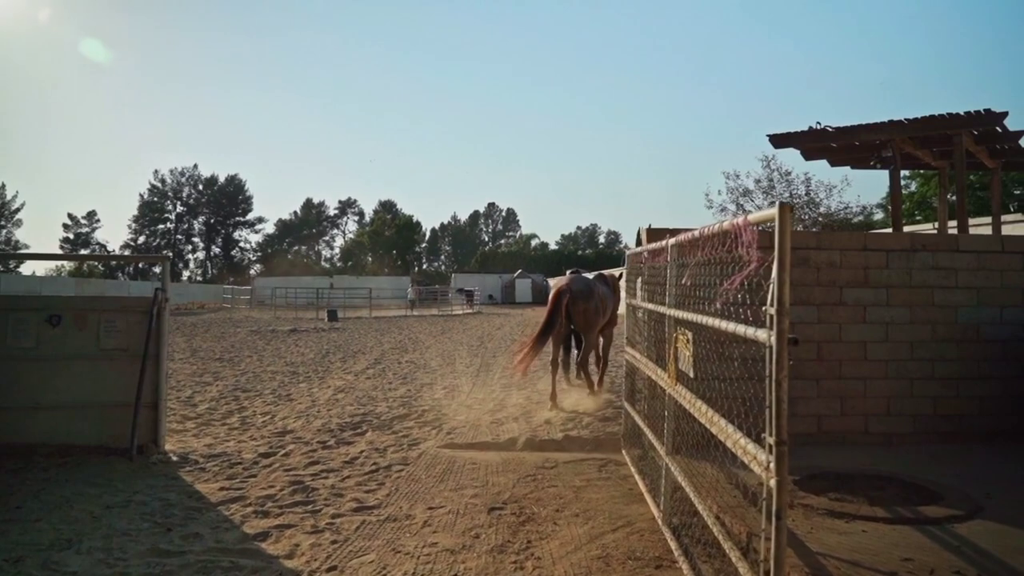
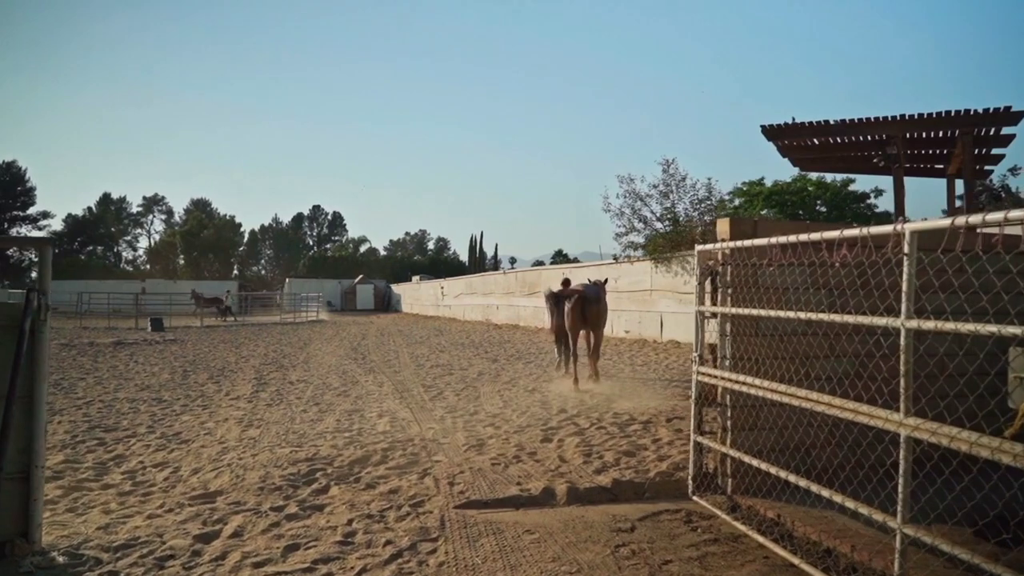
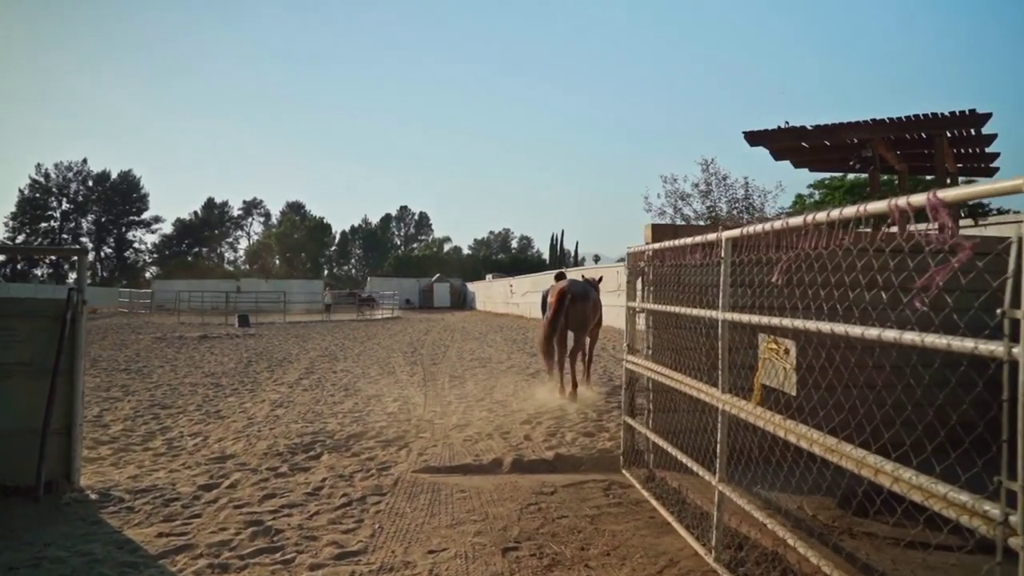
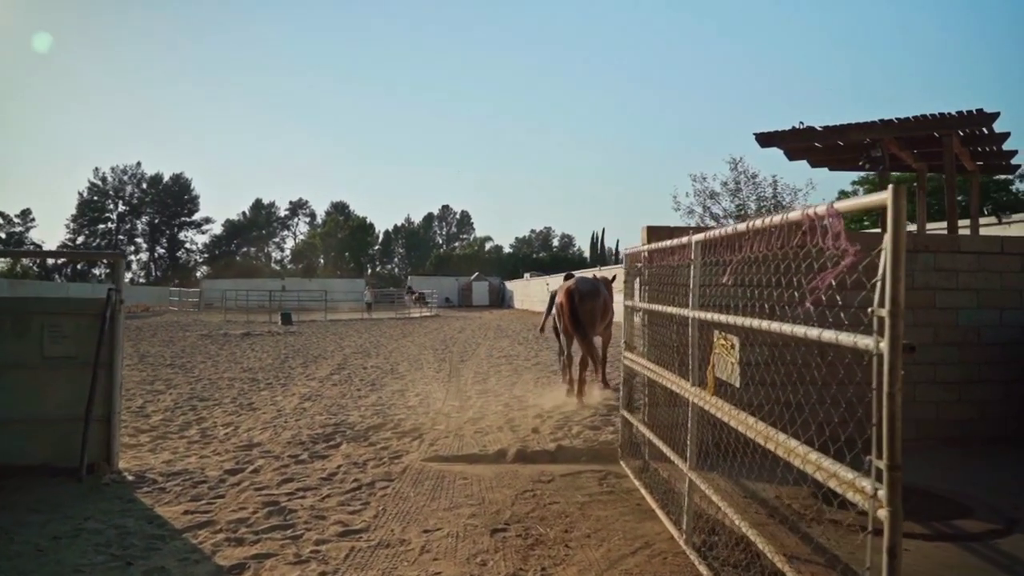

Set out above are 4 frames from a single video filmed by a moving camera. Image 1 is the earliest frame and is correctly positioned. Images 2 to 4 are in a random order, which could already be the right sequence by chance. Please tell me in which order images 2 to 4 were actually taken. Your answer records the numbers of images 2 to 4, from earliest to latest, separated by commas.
4, 3, 2
